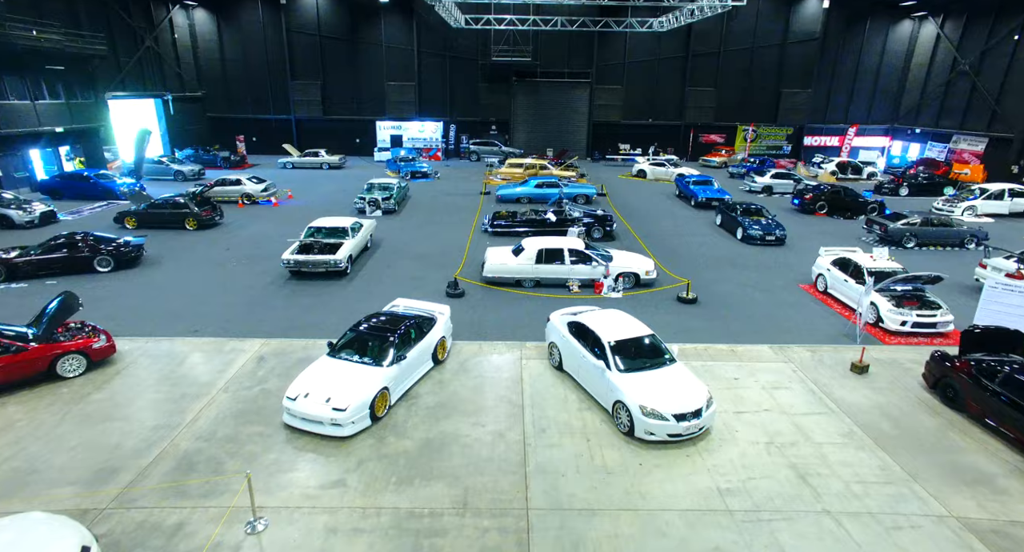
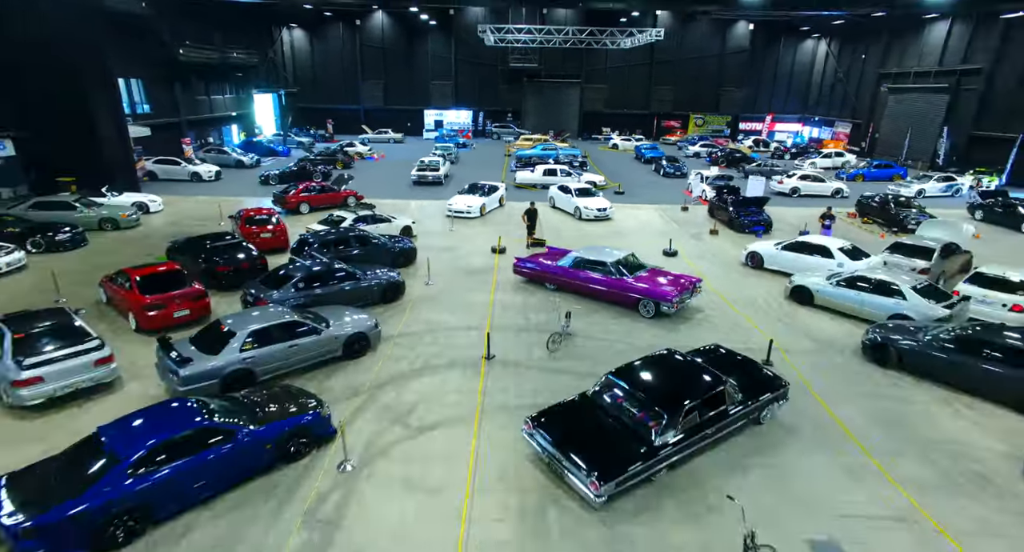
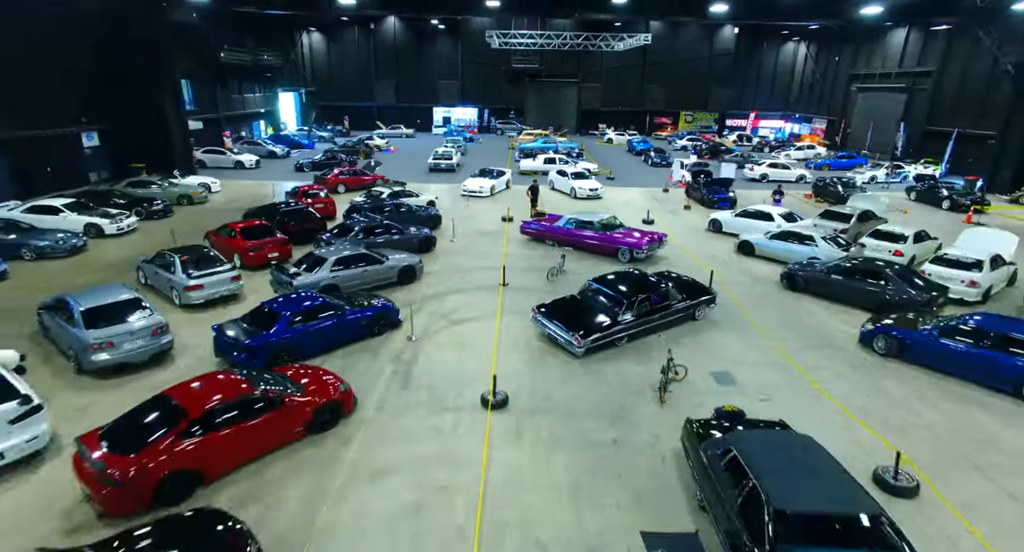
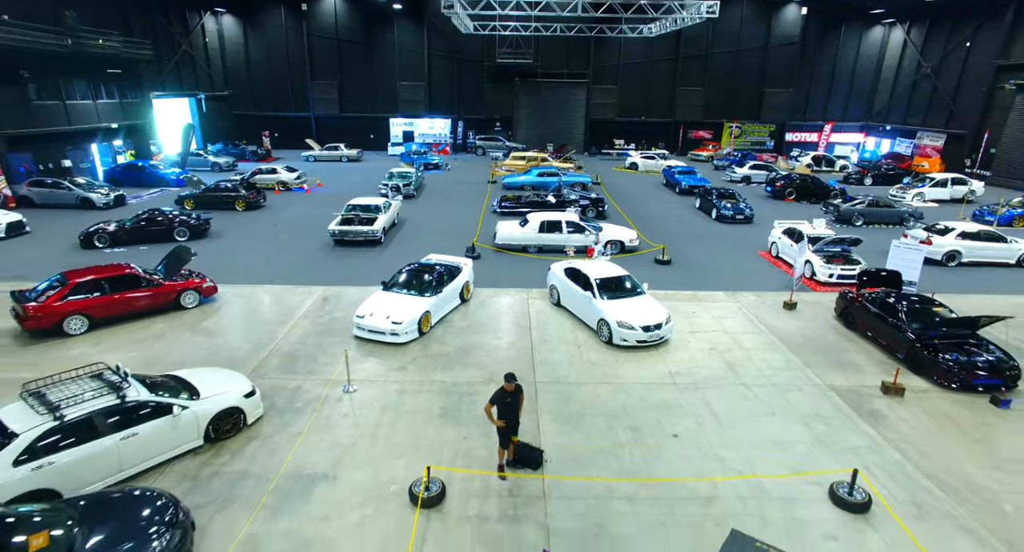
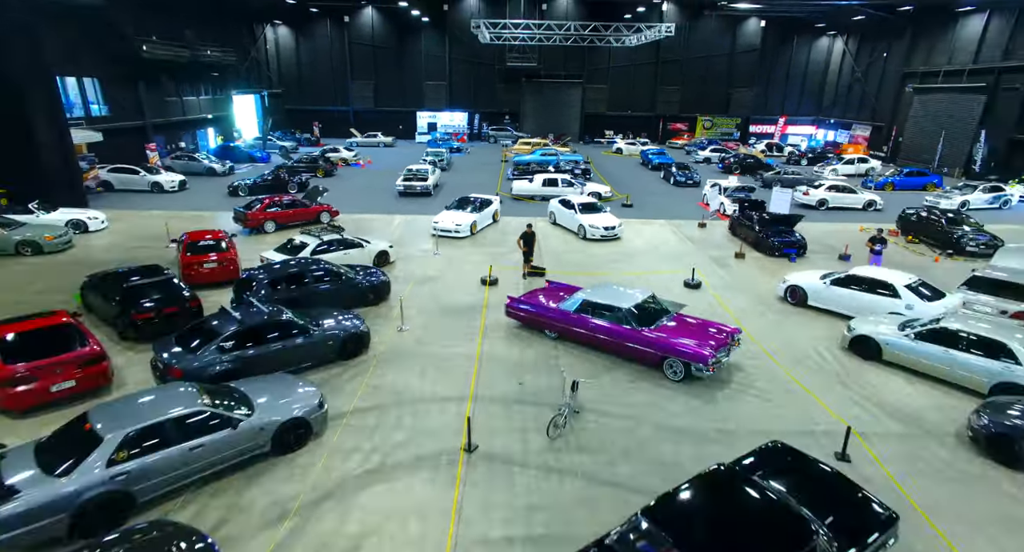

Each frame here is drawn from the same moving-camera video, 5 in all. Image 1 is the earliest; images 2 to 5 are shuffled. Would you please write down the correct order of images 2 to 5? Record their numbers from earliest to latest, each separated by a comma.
4, 5, 2, 3
